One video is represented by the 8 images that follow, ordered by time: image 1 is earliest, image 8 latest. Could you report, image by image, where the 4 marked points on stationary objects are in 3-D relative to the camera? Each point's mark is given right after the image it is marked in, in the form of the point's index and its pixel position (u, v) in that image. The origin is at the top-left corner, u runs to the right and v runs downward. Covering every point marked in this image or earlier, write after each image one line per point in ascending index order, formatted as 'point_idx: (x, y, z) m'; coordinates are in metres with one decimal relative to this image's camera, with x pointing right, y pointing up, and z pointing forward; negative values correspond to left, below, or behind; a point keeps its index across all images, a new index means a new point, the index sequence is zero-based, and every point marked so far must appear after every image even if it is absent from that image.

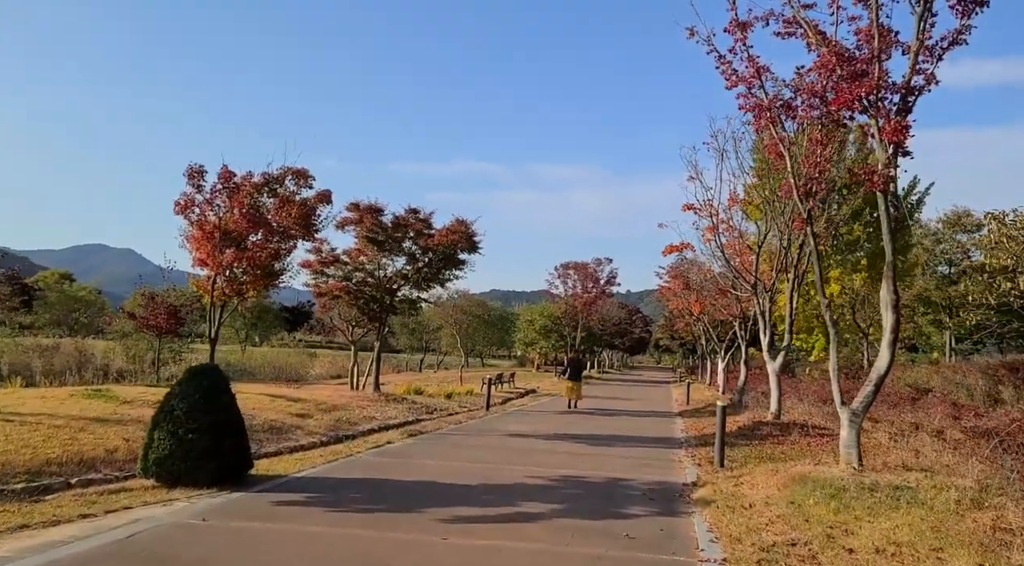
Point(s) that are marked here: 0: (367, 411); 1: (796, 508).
0: (-3.3, -2.9, +18.4) m
1: (+2.7, -2.1, +7.6) m
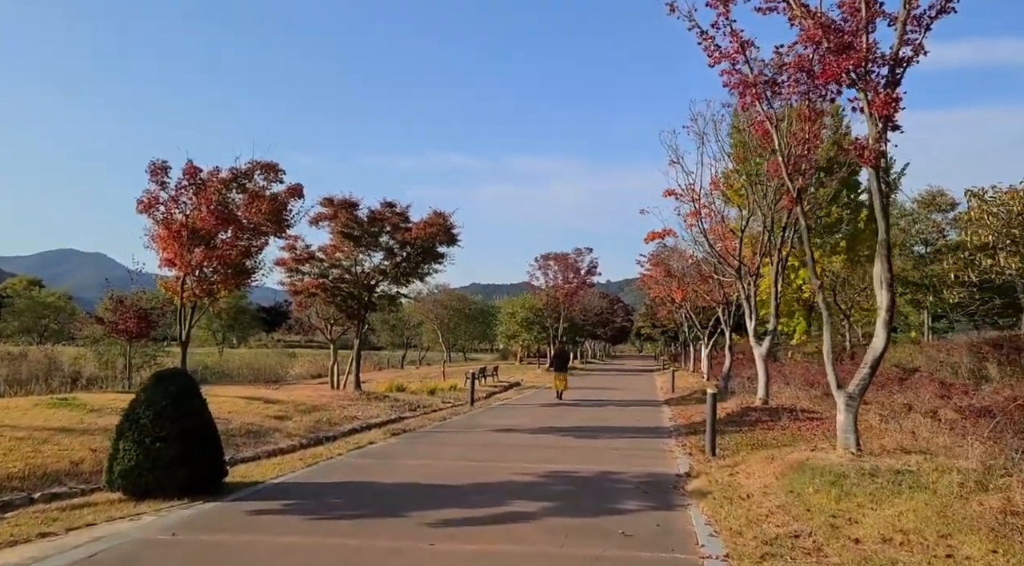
0: (-3.7, -2.9, +17.9) m
1: (+2.6, -2.0, +7.3) m
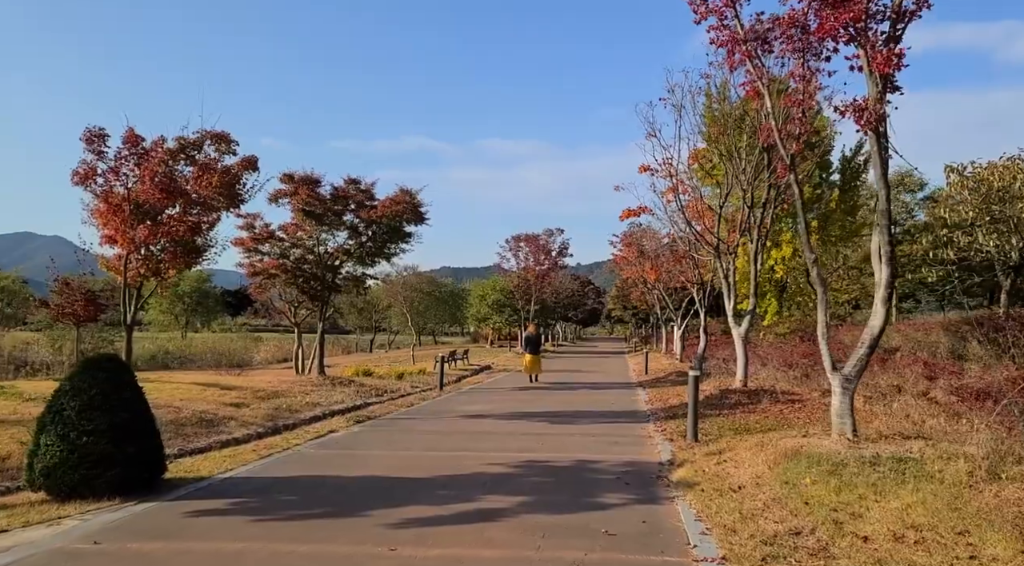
0: (-4.3, -2.4, +17.1) m
1: (+2.3, -1.7, +6.7) m
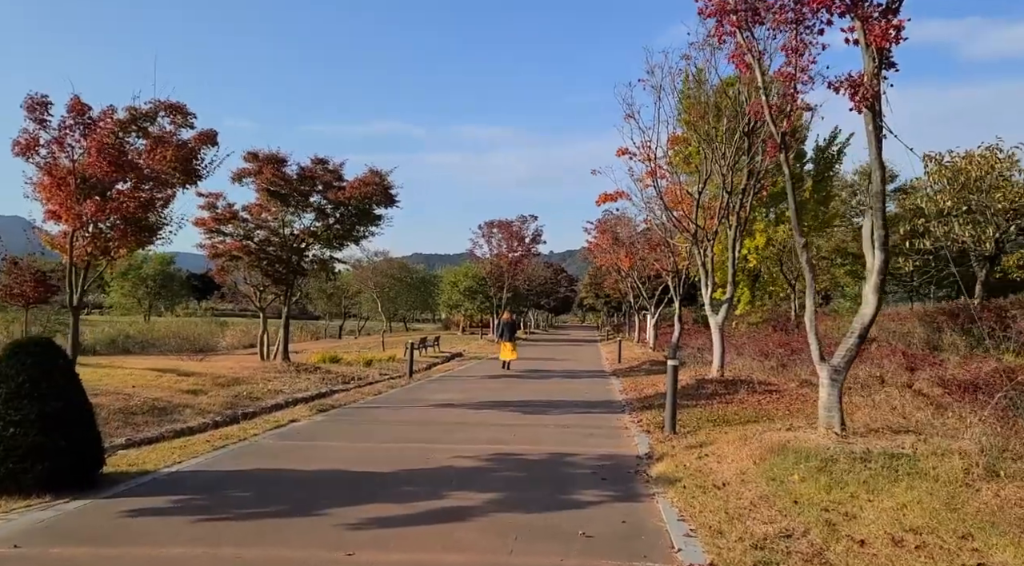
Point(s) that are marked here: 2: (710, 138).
0: (-4.9, -2.1, +16.5) m
1: (+2.1, -1.6, +6.3) m
2: (+4.0, +3.0, +16.3) m
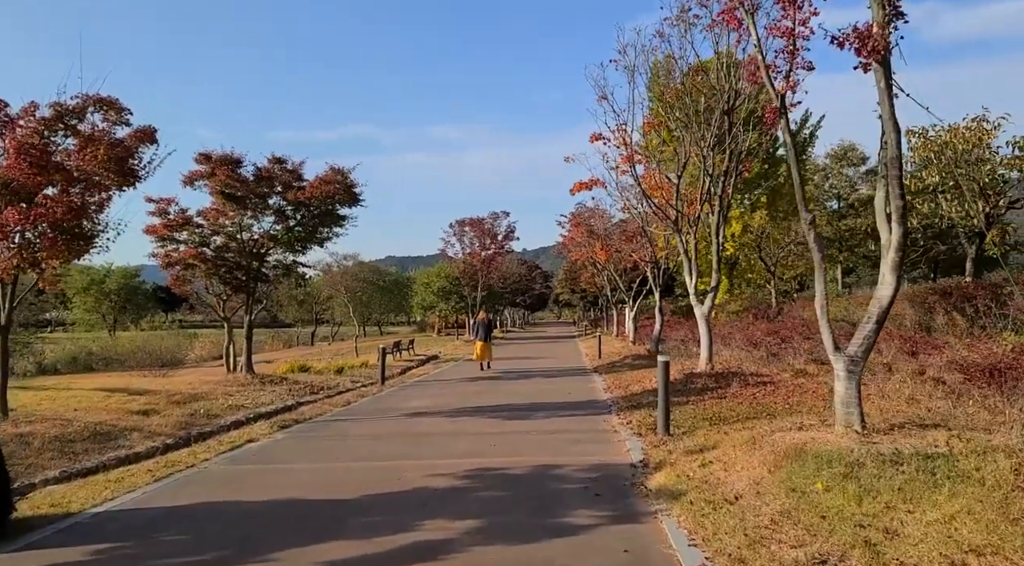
0: (-5.4, -2.2, +15.4) m
1: (+2.0, -1.5, +5.4) m
2: (+3.4, +3.2, +15.6) m
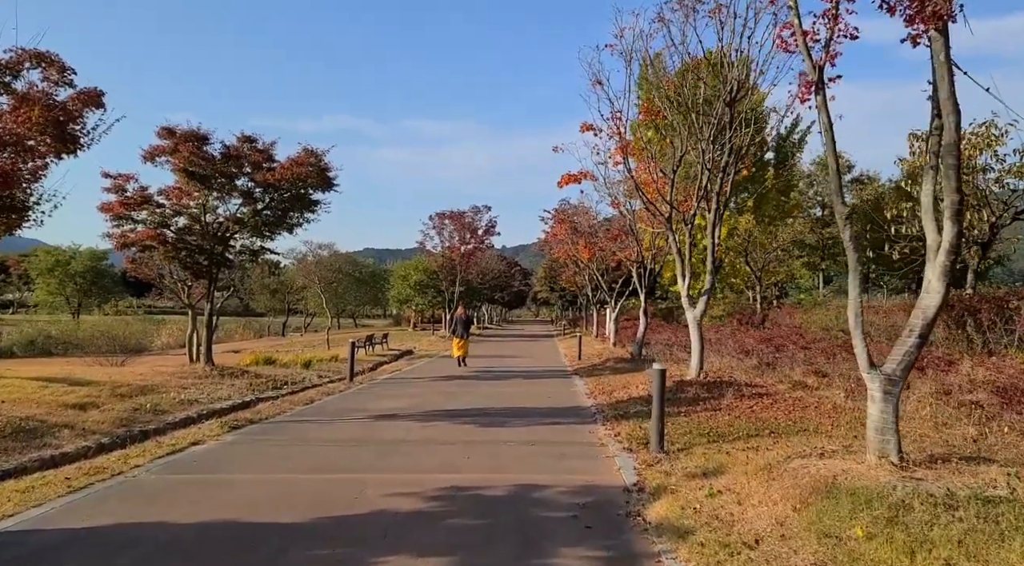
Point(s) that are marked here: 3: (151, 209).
0: (-5.8, -1.9, +14.3) m
1: (+1.8, -1.5, +4.5) m
2: (+3.2, +3.1, +14.6) m
3: (-7.7, +1.6, +17.1) m
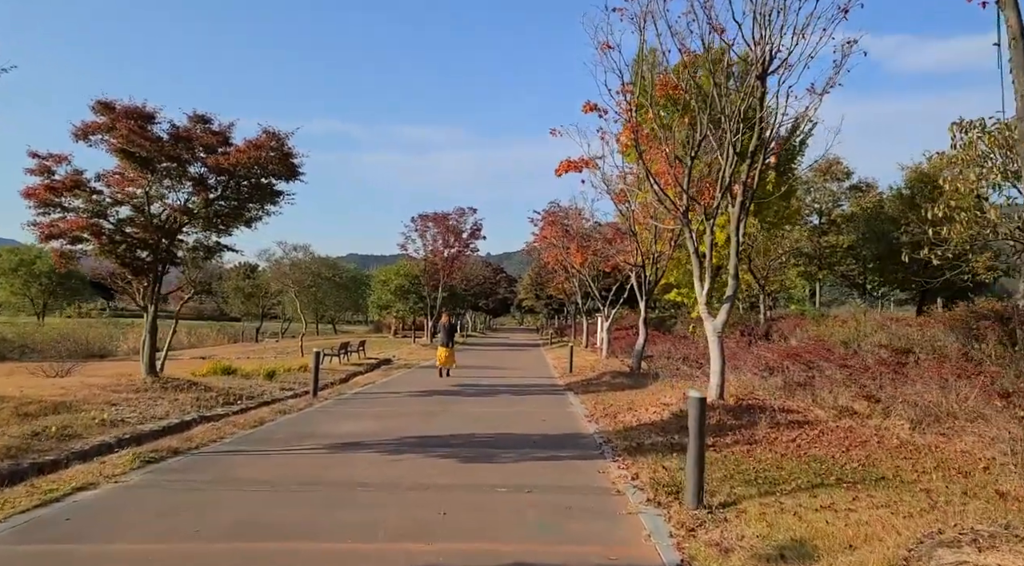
0: (-6.0, -1.9, +12.0) m
1: (+1.9, -1.5, +2.4) m
2: (+3.0, +3.1, +12.6) m
3: (-7.9, +1.6, +14.9) m
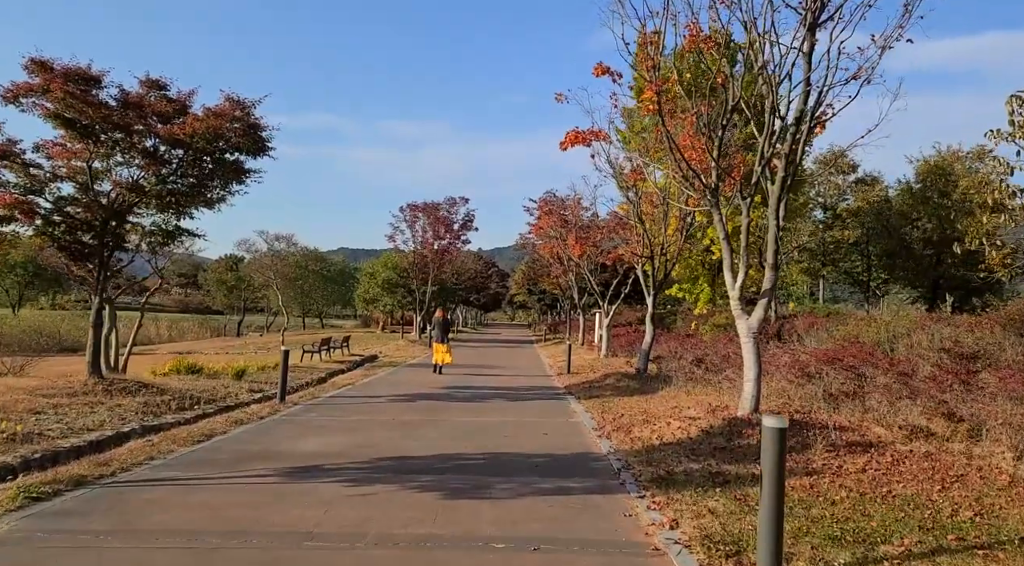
0: (-6.0, -1.7, +10.1) m
1: (+1.9, -1.4, +0.6) m
2: (+3.0, +3.2, +10.8) m
3: (-8.0, +1.8, +12.9) m
